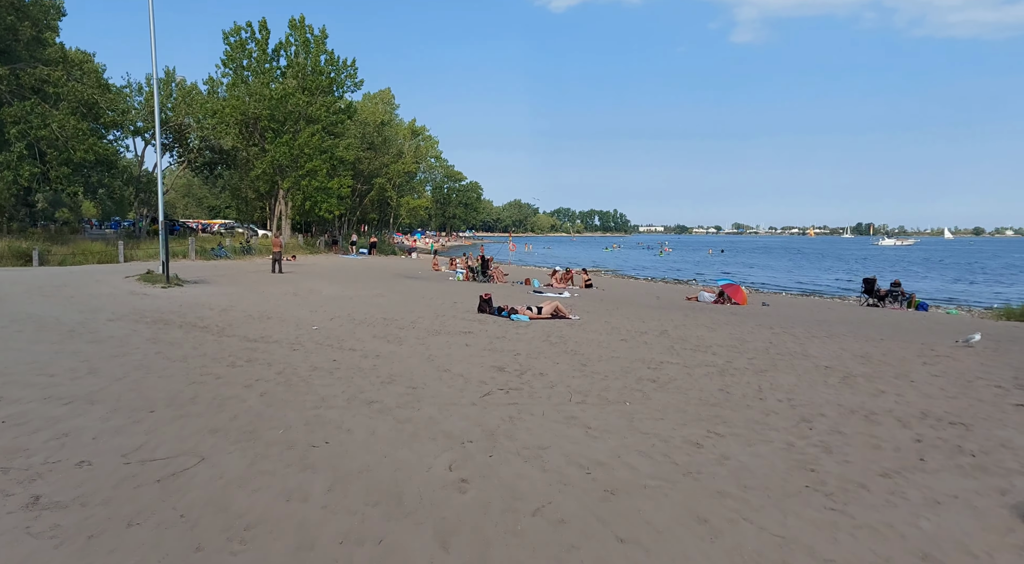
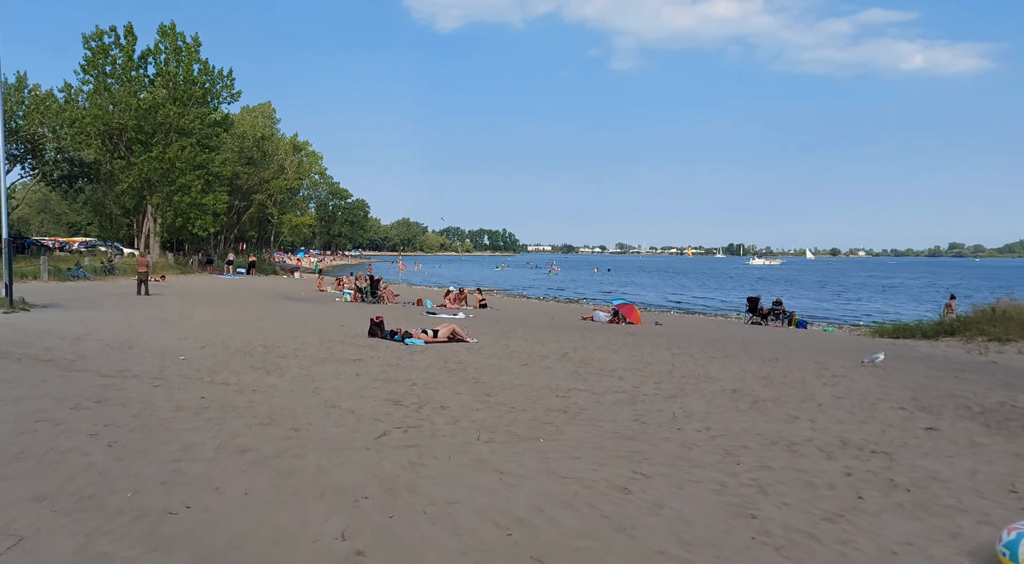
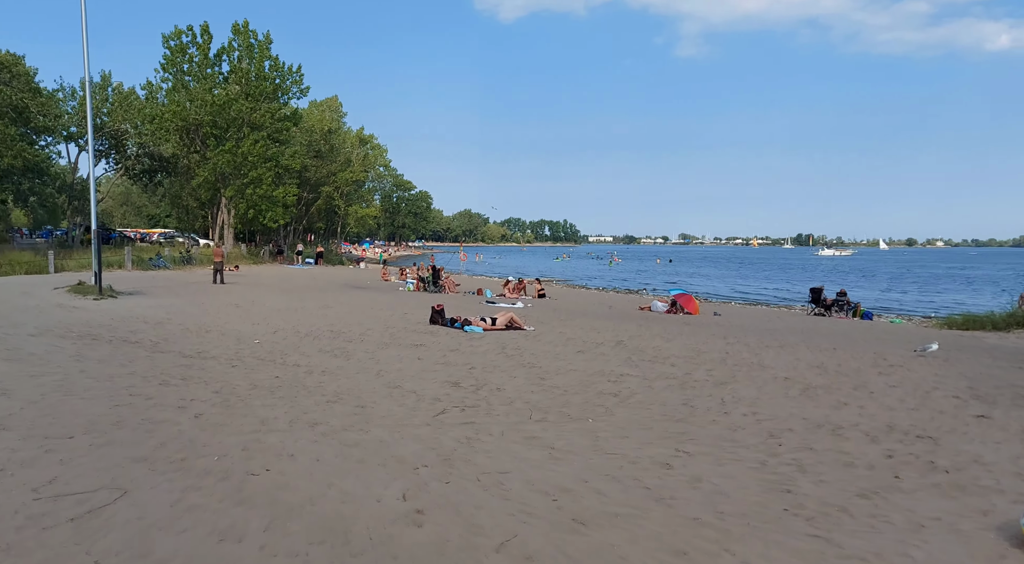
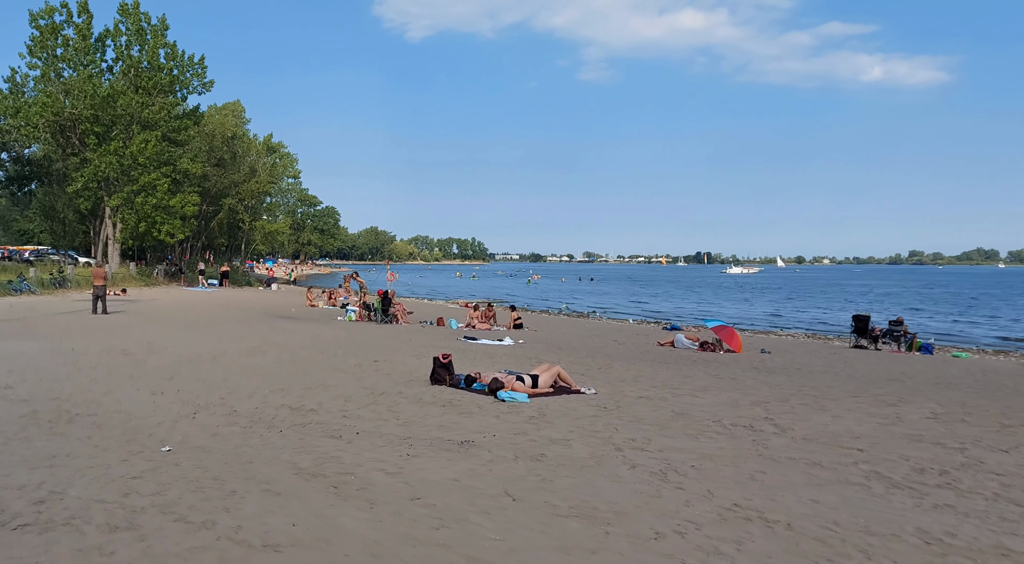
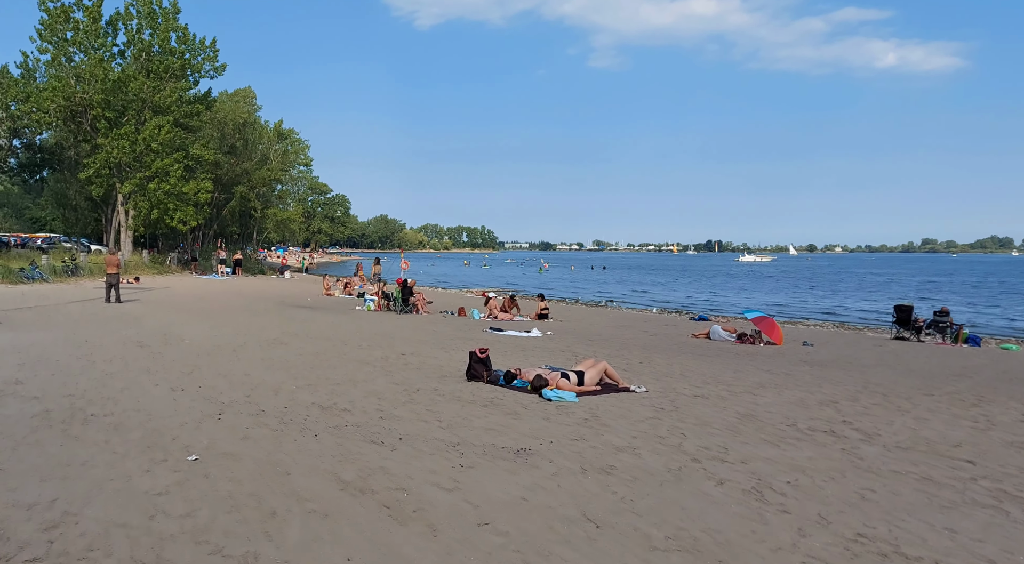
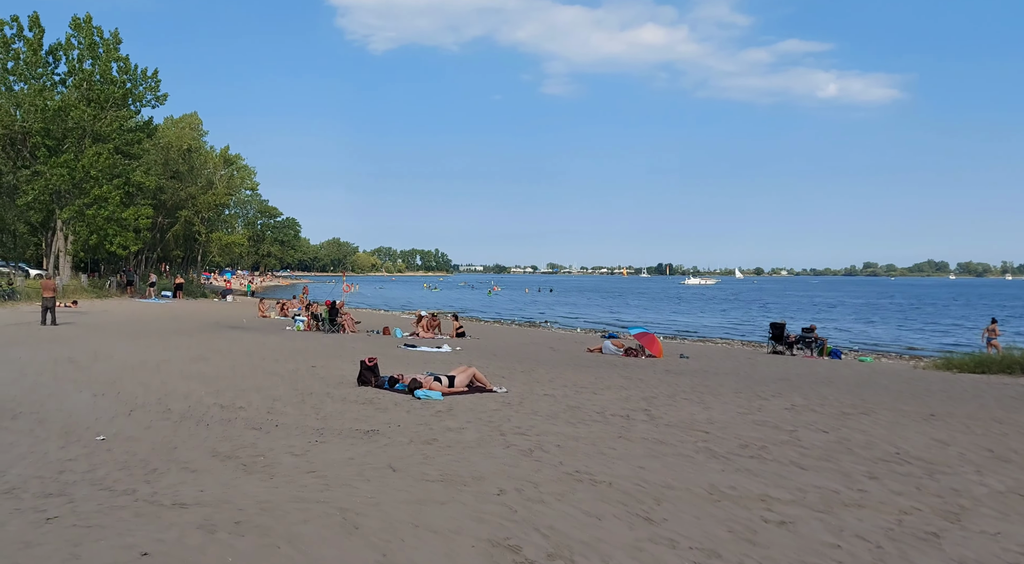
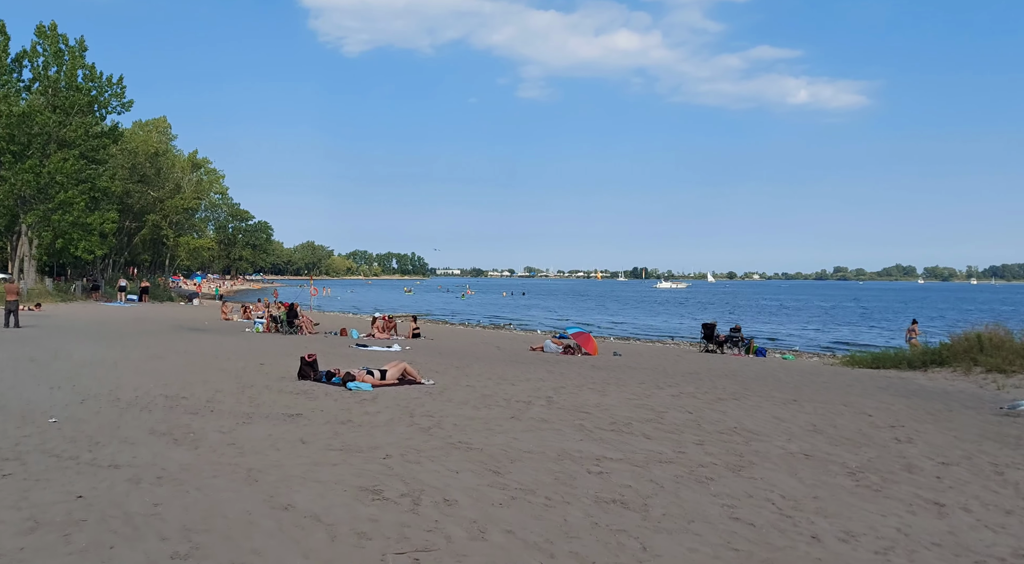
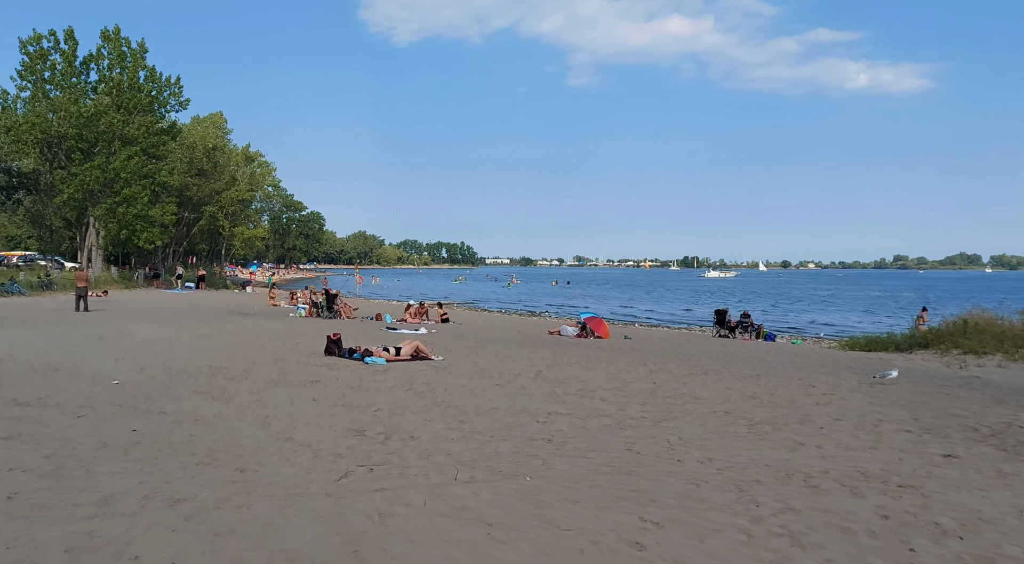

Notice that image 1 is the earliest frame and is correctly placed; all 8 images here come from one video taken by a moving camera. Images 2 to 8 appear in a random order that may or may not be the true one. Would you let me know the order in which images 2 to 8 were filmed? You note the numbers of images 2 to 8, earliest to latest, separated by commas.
3, 2, 8, 7, 6, 4, 5
